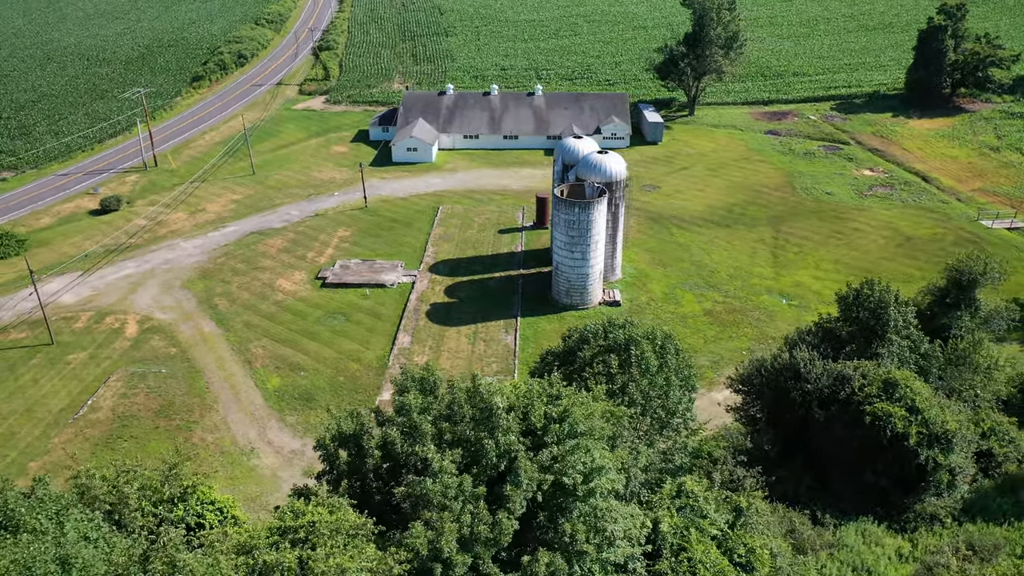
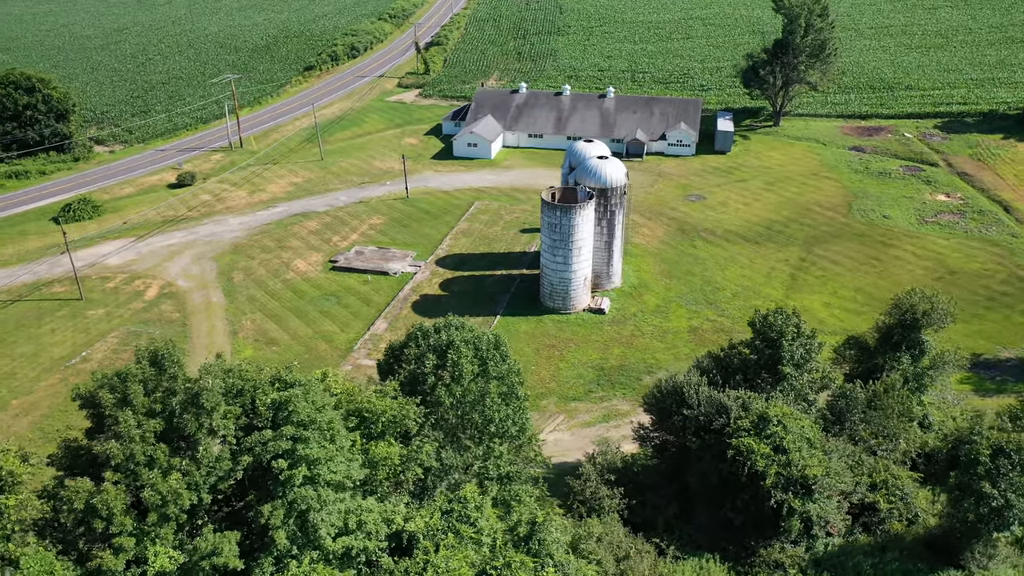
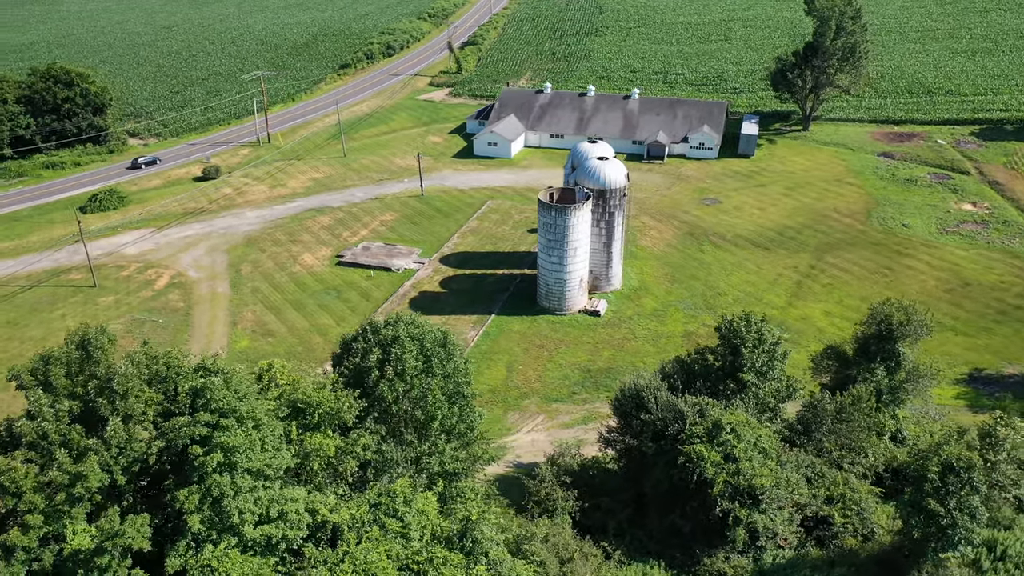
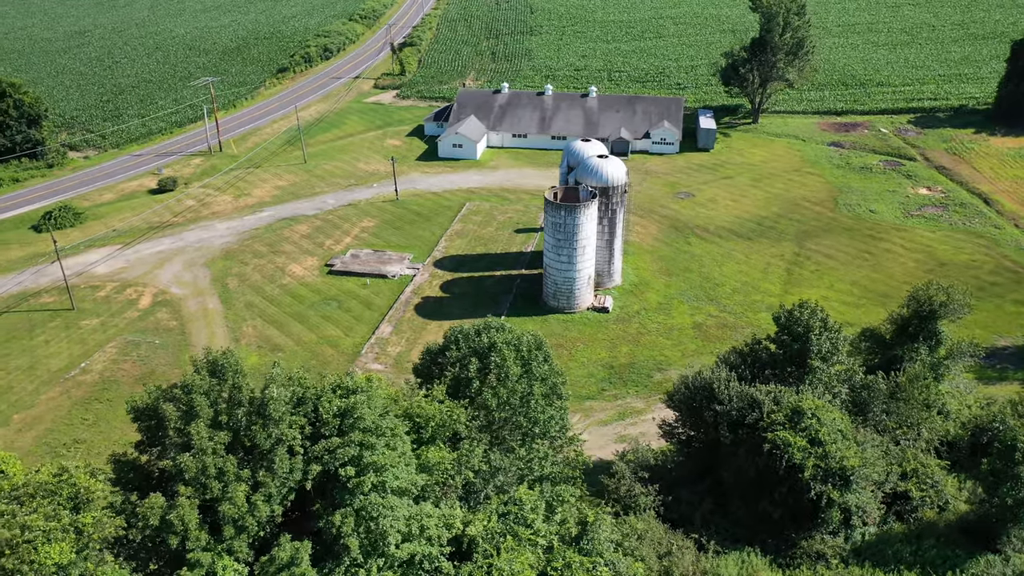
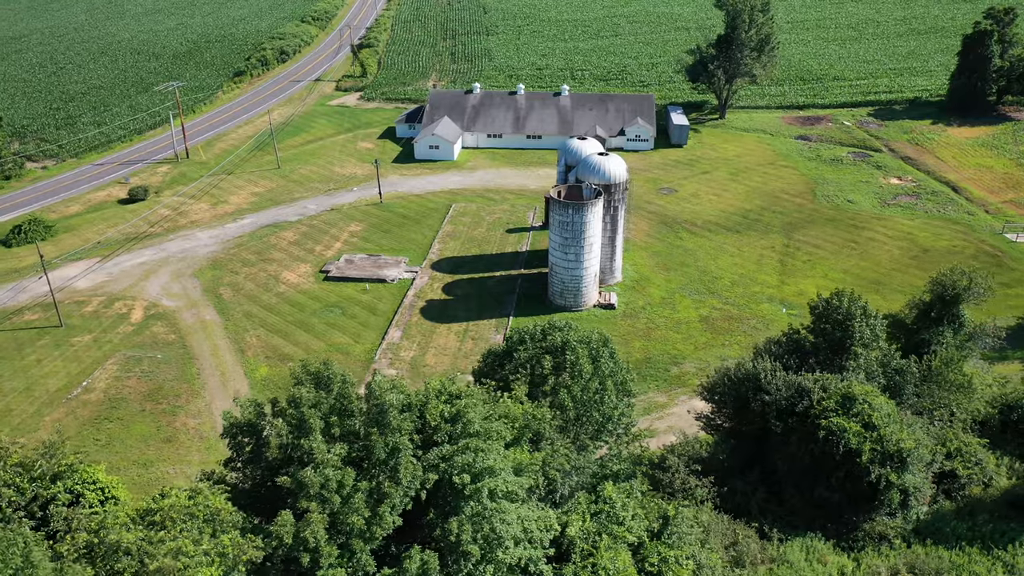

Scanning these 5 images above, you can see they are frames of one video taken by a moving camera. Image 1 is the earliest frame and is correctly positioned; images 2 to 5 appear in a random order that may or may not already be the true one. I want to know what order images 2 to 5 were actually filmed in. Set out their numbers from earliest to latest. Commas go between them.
5, 4, 2, 3
